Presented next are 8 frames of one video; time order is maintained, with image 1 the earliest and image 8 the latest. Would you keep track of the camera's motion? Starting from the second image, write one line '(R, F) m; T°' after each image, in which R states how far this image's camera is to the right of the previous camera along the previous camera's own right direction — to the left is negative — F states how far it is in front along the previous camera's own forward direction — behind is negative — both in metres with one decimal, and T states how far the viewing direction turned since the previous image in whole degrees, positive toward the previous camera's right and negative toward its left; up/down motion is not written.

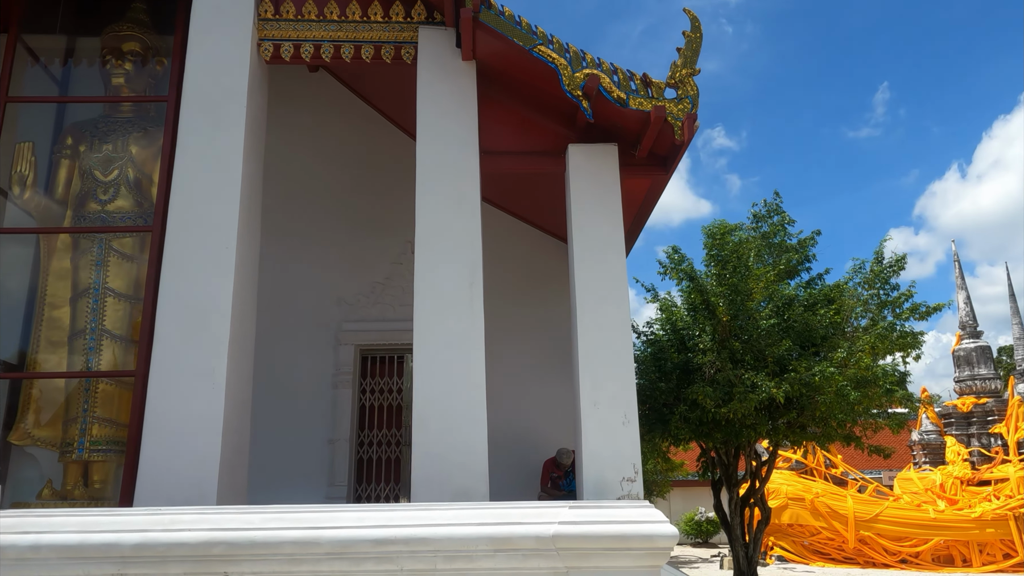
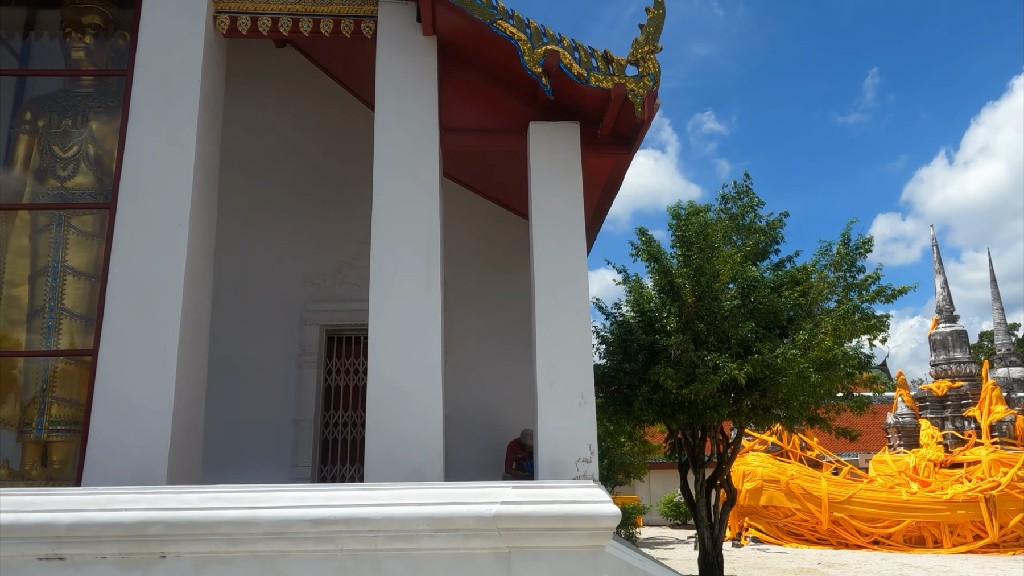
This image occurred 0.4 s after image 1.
(+0.2, +0.1) m; +1°
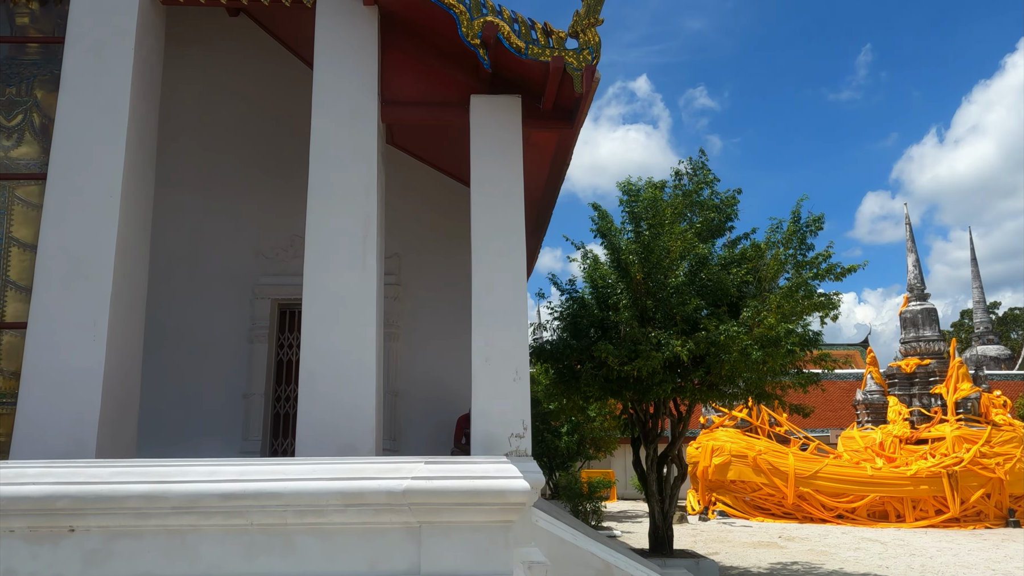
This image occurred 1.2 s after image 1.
(+0.3, 0.0) m; +1°
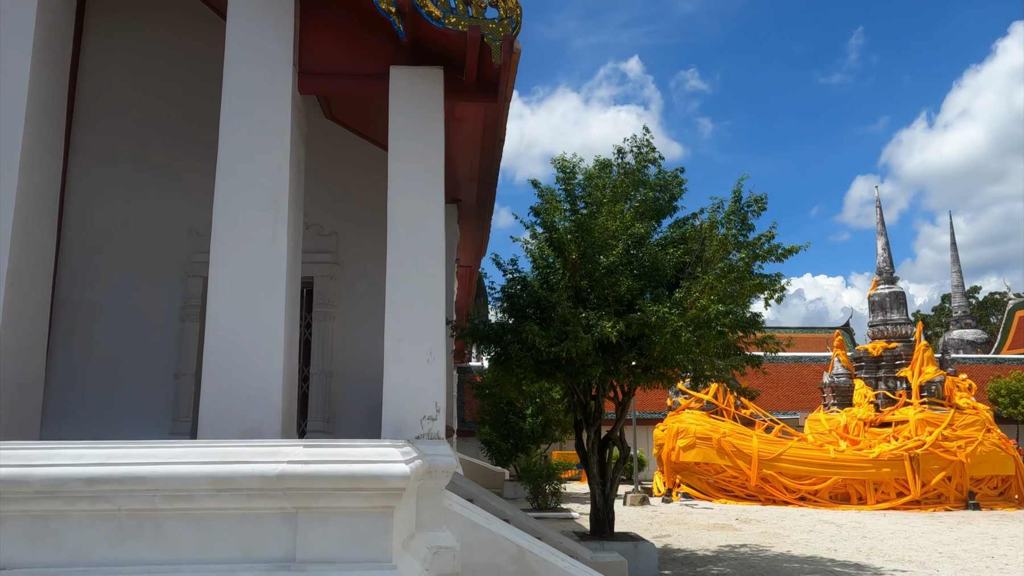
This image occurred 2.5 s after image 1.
(+0.4, +0.1) m; +1°
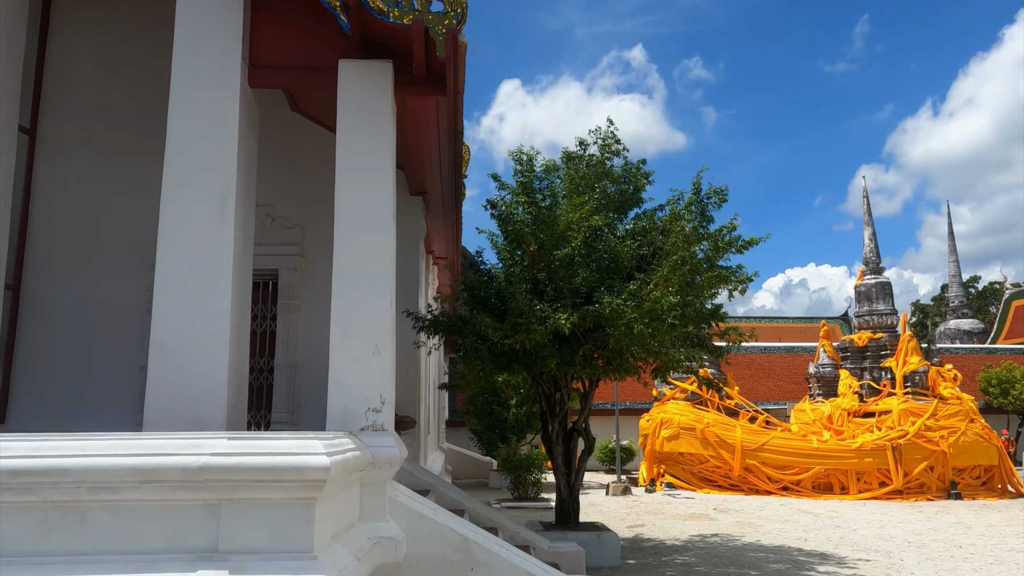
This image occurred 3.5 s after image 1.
(+0.3, 0.0) m; 0°
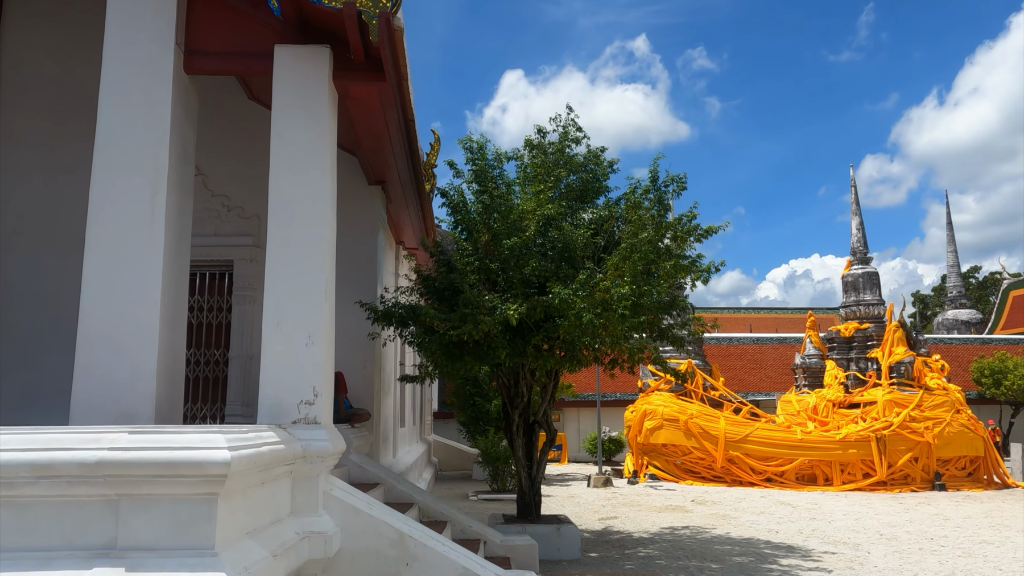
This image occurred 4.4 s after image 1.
(+0.4, +0.1) m; 0°
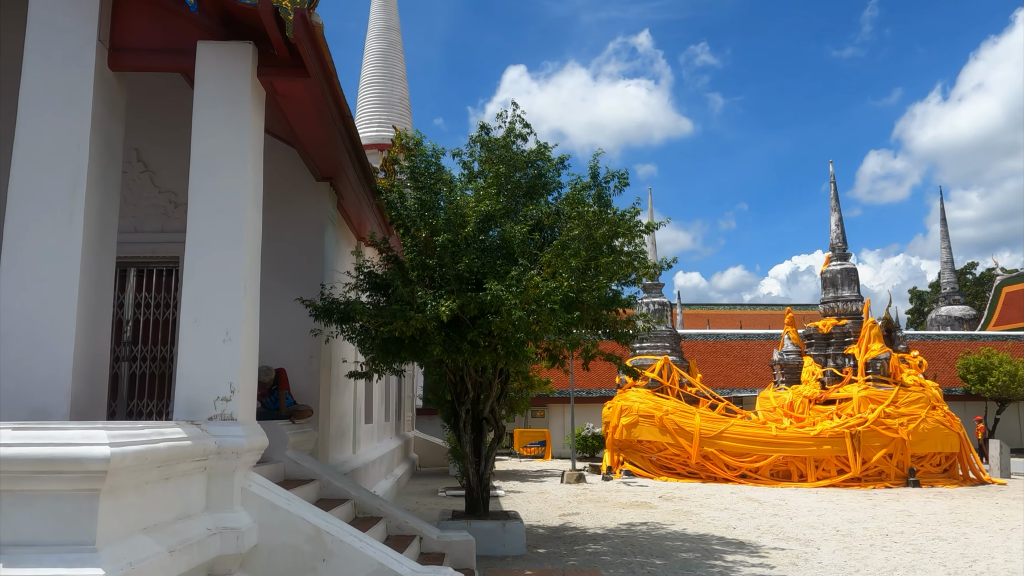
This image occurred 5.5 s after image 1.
(+0.5, 0.0) m; 0°
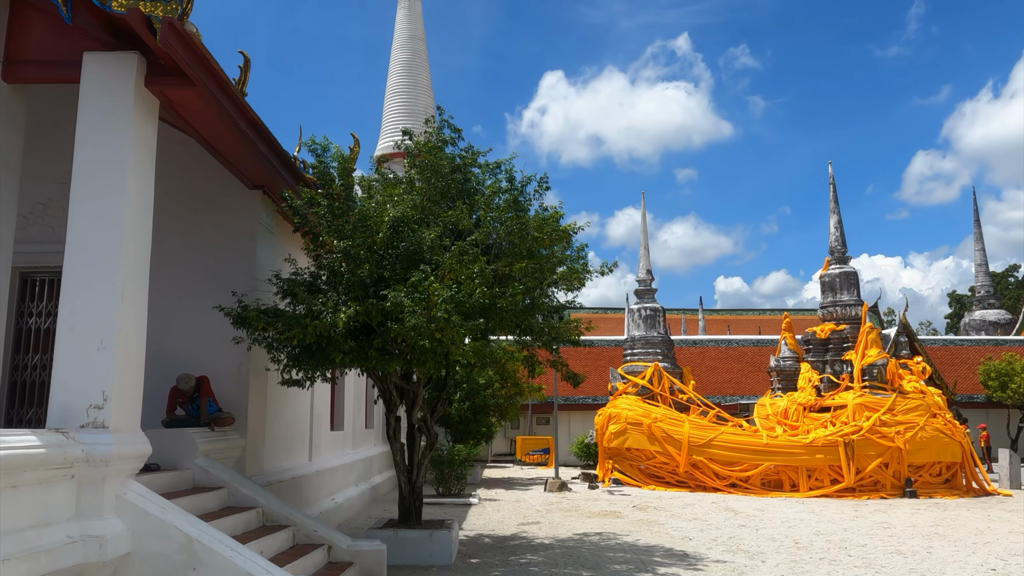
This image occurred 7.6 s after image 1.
(+1.0, +0.1) m; -3°
